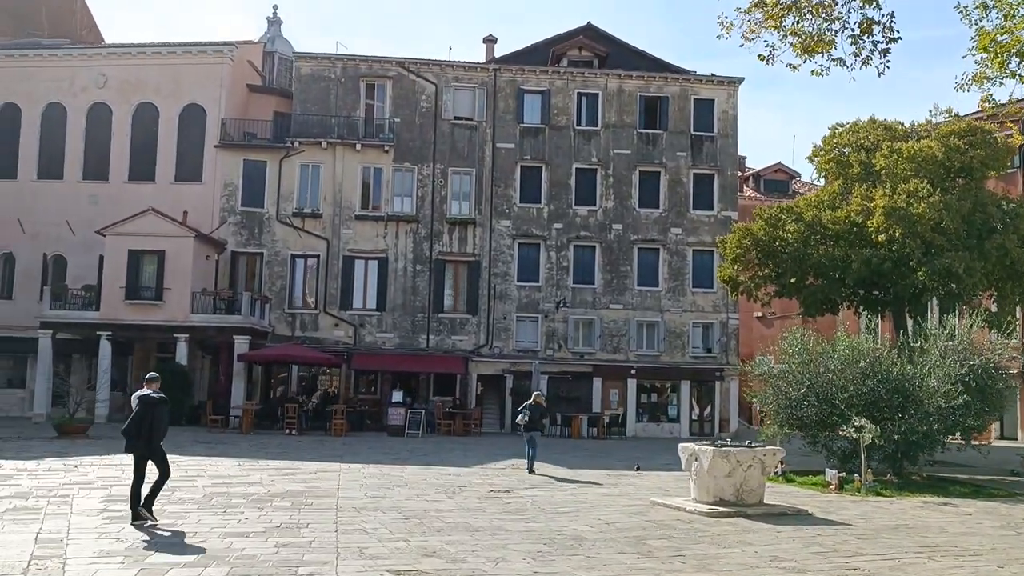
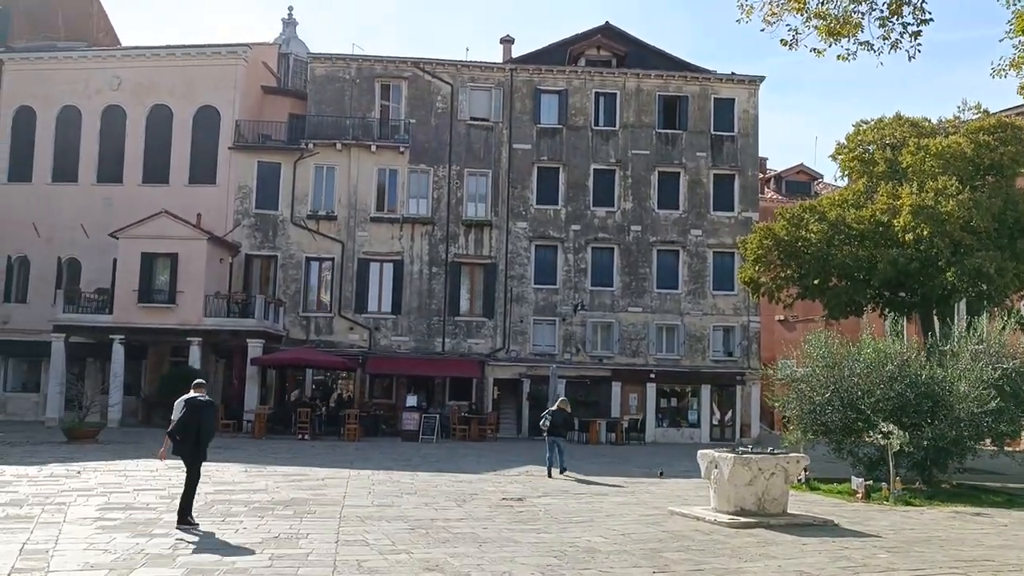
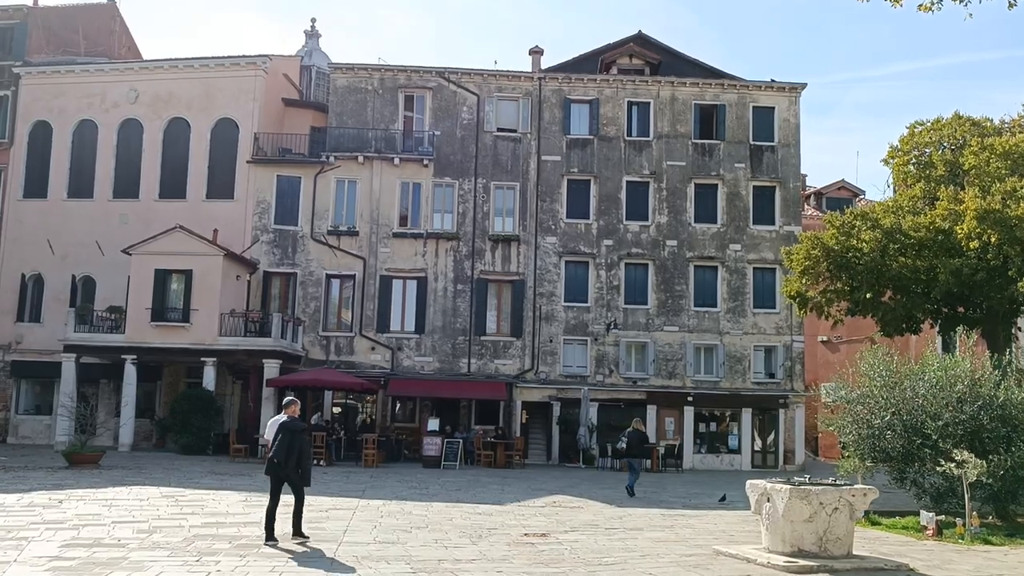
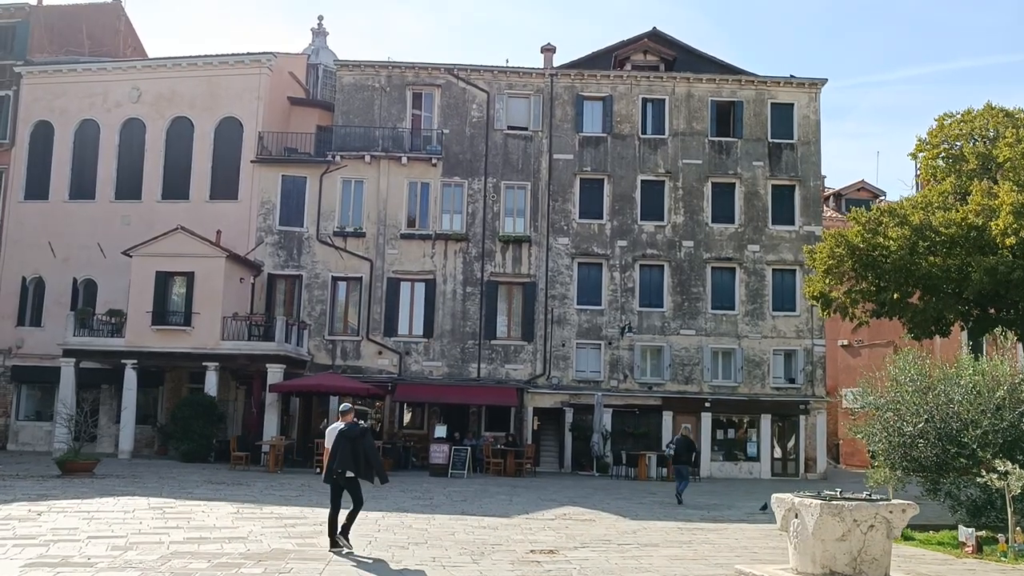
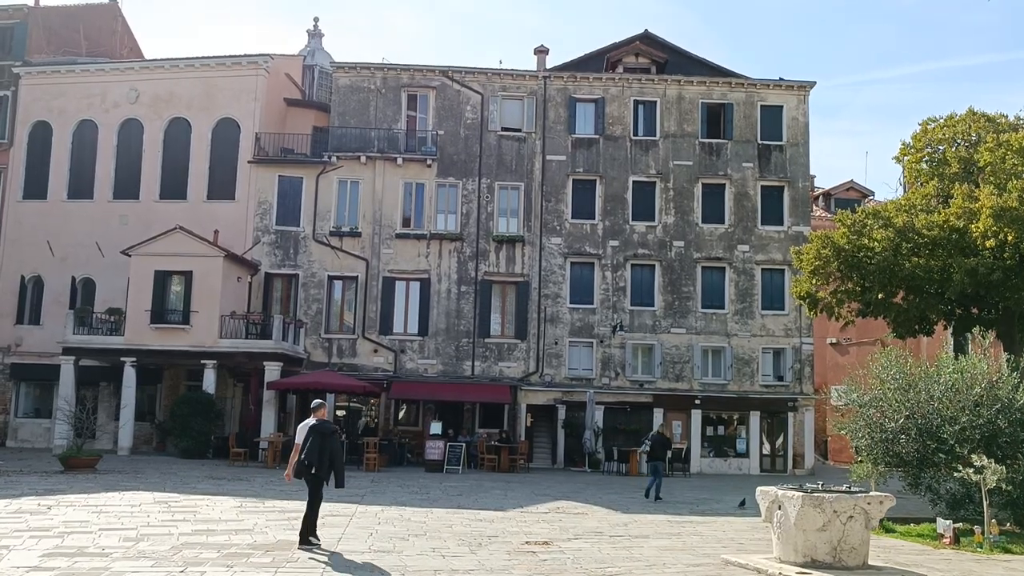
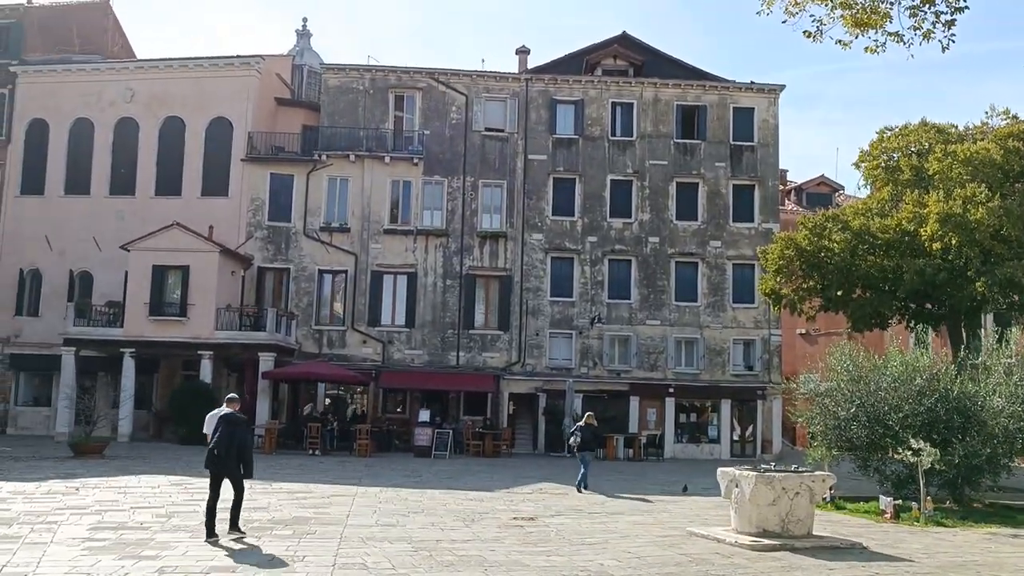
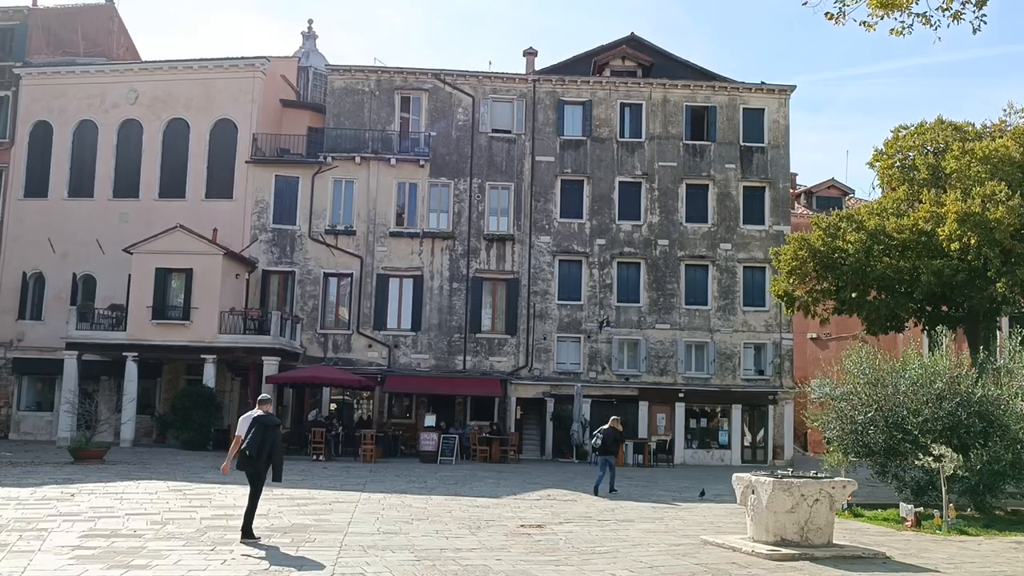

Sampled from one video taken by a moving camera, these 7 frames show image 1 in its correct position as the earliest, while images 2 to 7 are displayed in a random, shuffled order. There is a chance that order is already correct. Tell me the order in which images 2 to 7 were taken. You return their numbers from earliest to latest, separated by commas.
2, 6, 7, 3, 5, 4
